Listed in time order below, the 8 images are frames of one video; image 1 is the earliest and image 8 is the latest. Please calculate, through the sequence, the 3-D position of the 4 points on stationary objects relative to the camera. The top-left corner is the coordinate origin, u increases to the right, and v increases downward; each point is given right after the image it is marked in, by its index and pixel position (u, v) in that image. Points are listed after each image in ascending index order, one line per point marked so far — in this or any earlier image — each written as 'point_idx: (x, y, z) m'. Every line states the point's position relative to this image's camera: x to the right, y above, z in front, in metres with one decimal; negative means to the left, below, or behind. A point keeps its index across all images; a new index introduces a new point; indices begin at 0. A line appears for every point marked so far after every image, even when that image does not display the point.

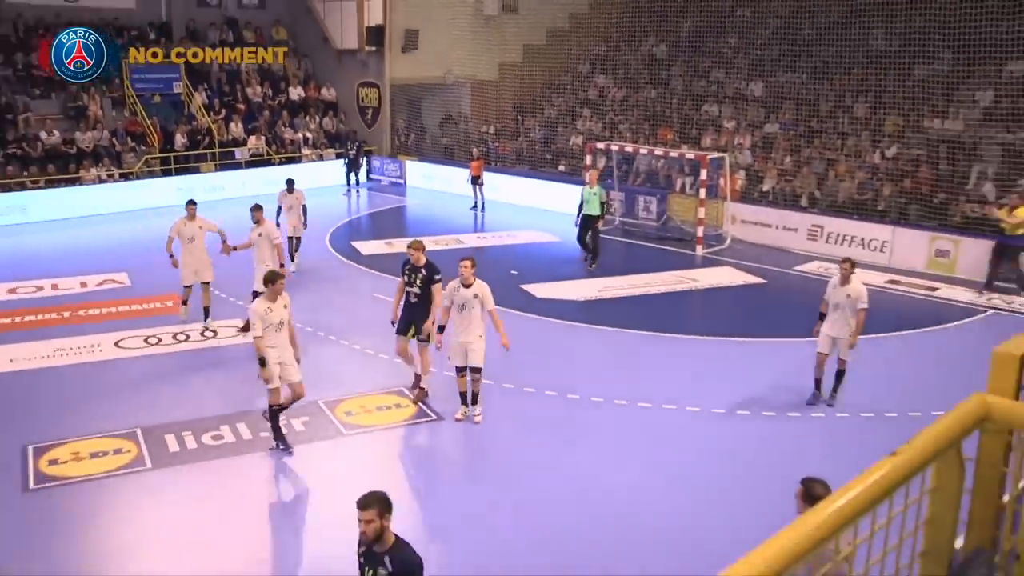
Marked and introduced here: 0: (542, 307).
0: (+0.5, -0.2, +13.4) m
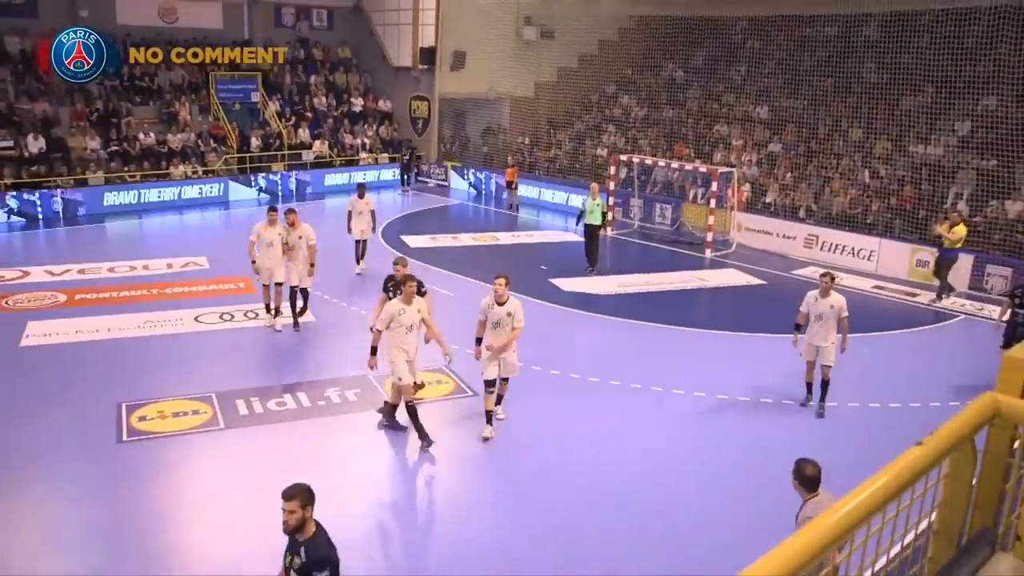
0: (+1.0, -0.1, +15.3) m
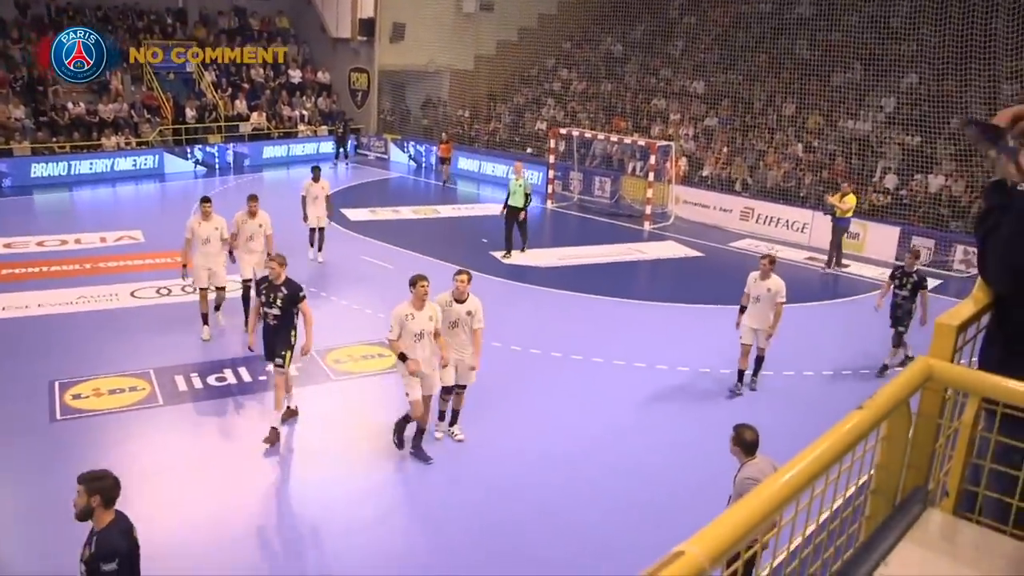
0: (0.0, +0.3, +15.4) m
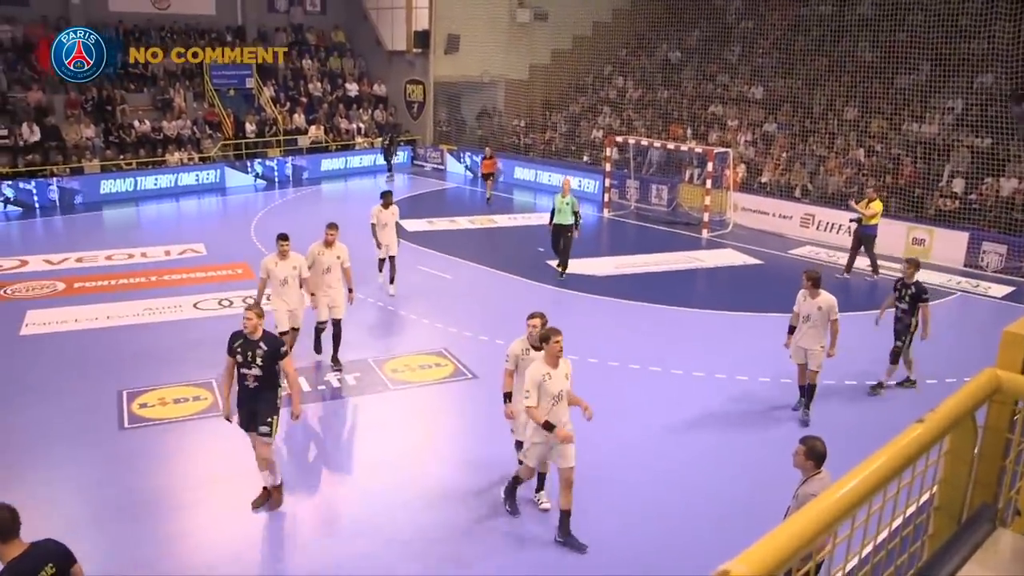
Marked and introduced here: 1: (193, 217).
0: (+0.9, +0.2, +15.4) m
1: (-6.0, +1.3, +18.2) m
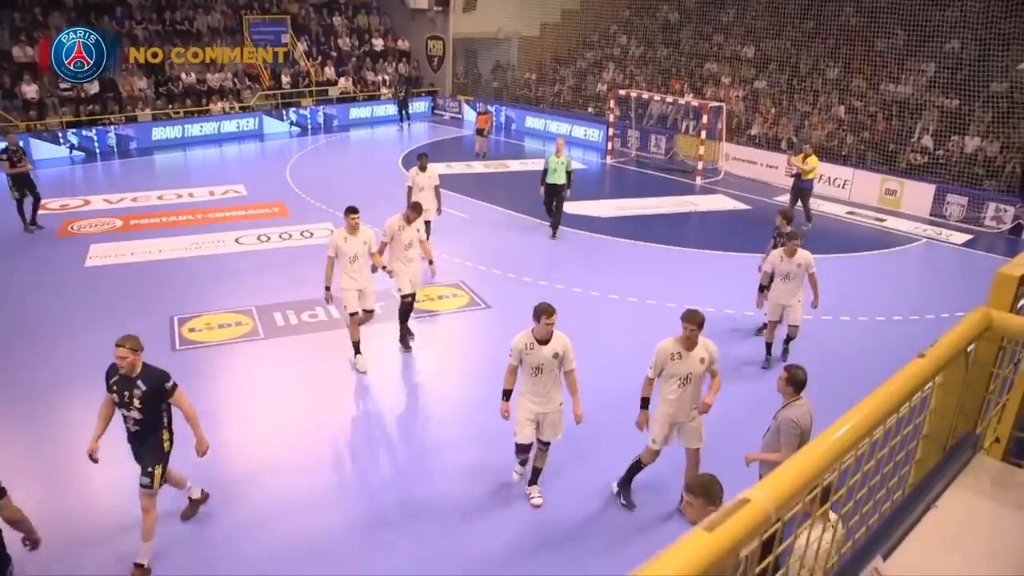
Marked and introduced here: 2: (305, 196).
0: (+1.1, +1.2, +17.1) m
1: (-5.8, +2.6, +19.9) m
2: (-3.9, +1.8, +18.4) m
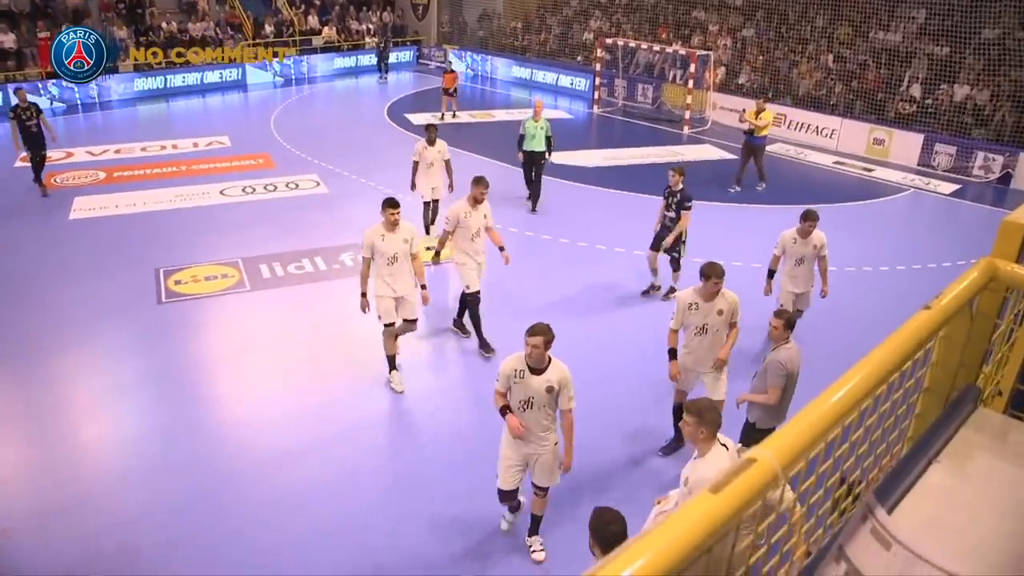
0: (+0.9, +2.0, +17.0) m
1: (-6.0, +3.6, +19.7) m
2: (-4.1, +2.7, +18.2) m
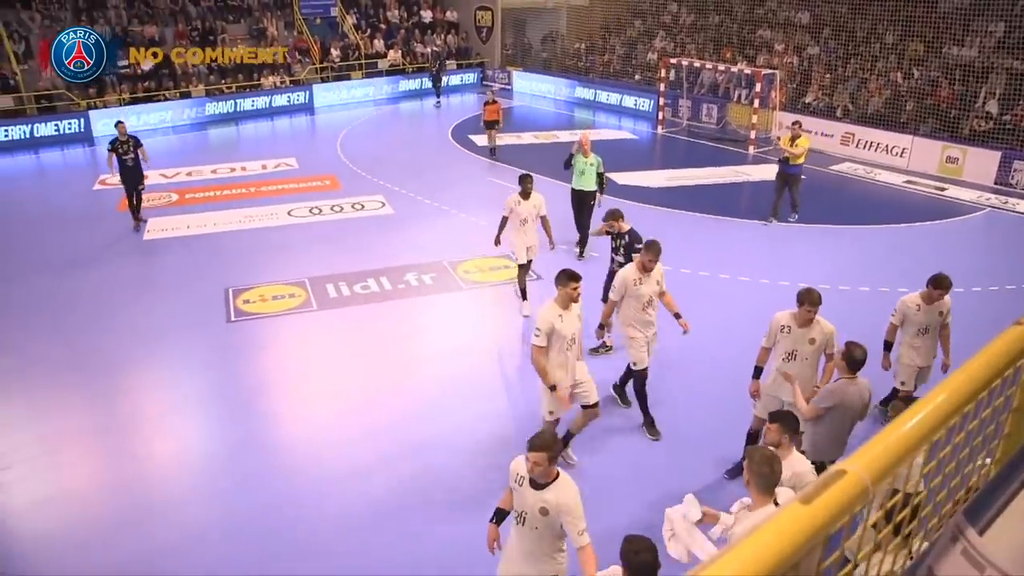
0: (+1.9, +1.7, +16.9) m
1: (-4.7, +3.2, +20.2) m
2: (-3.0, +2.3, +18.5) m
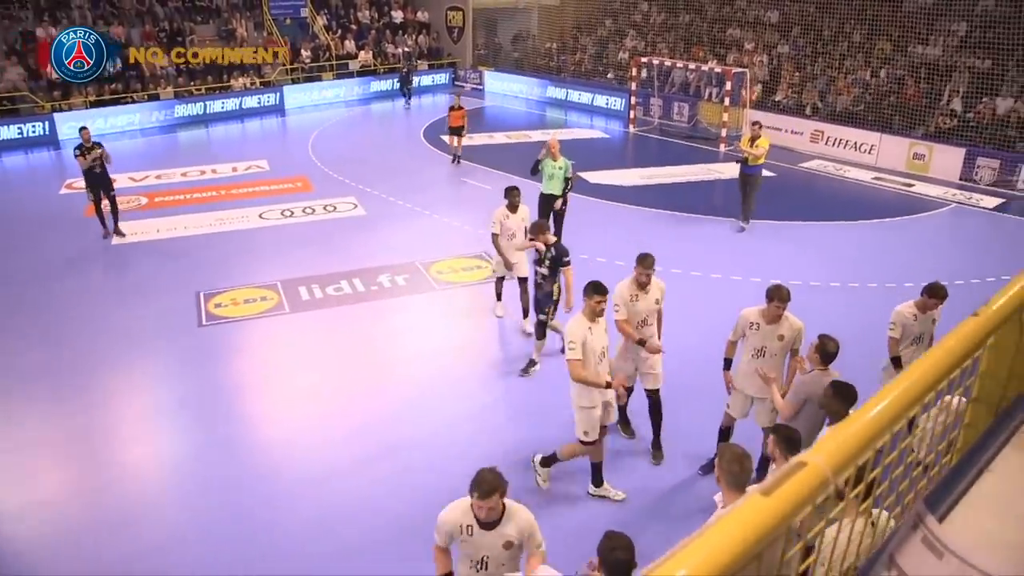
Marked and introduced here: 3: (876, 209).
0: (+1.5, +1.7, +17.0) m
1: (-5.3, +3.2, +20.0) m
2: (-3.5, +2.2, +18.4) m
3: (+5.7, +1.2, +15.5) m
